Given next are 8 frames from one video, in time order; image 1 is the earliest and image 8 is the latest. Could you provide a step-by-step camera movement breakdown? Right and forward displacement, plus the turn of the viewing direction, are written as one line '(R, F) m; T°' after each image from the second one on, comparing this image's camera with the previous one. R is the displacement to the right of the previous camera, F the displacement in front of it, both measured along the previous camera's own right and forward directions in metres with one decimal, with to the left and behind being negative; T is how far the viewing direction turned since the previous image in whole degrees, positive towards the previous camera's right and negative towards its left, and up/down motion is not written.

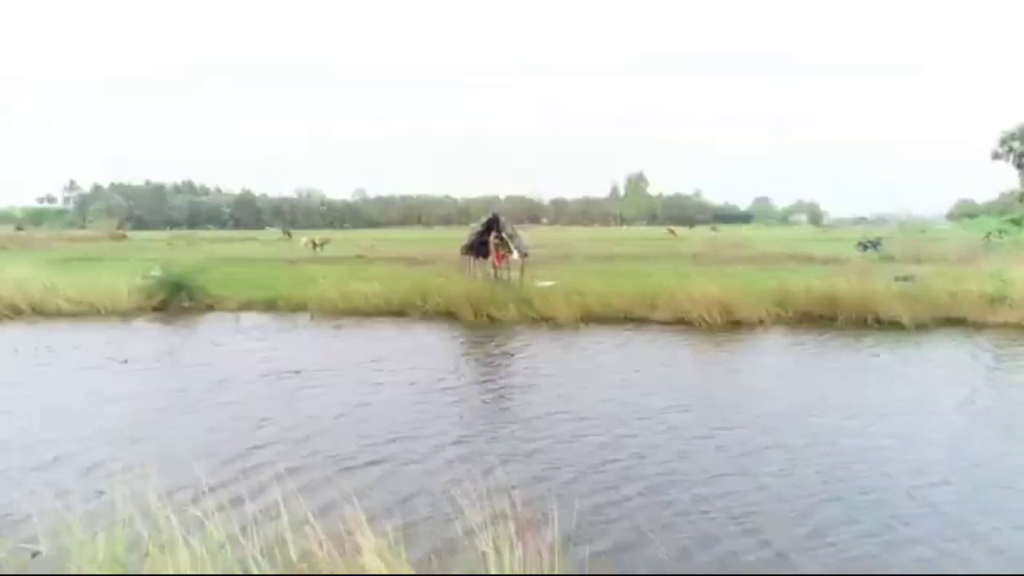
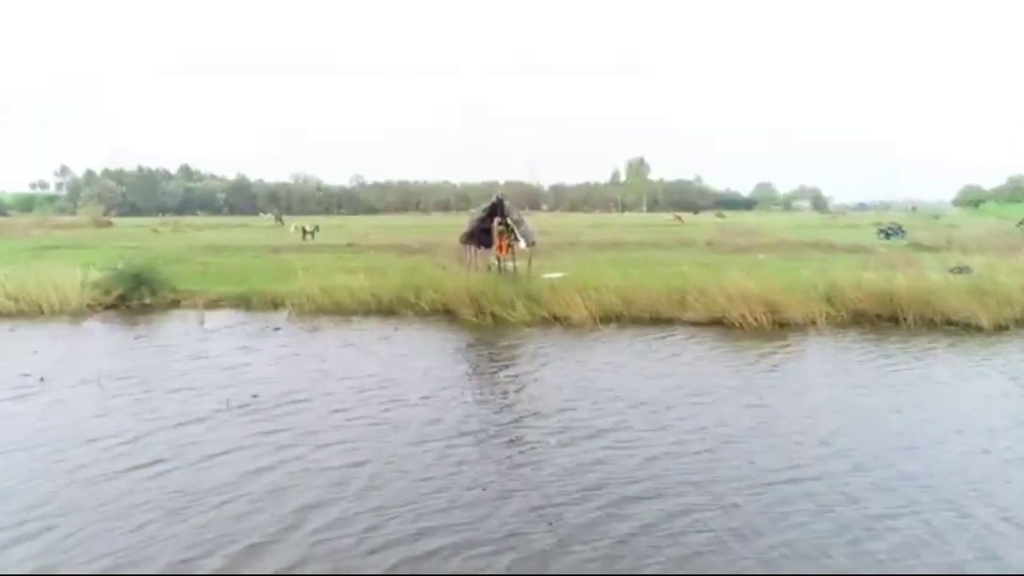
(-0.3, +3.7) m; 0°
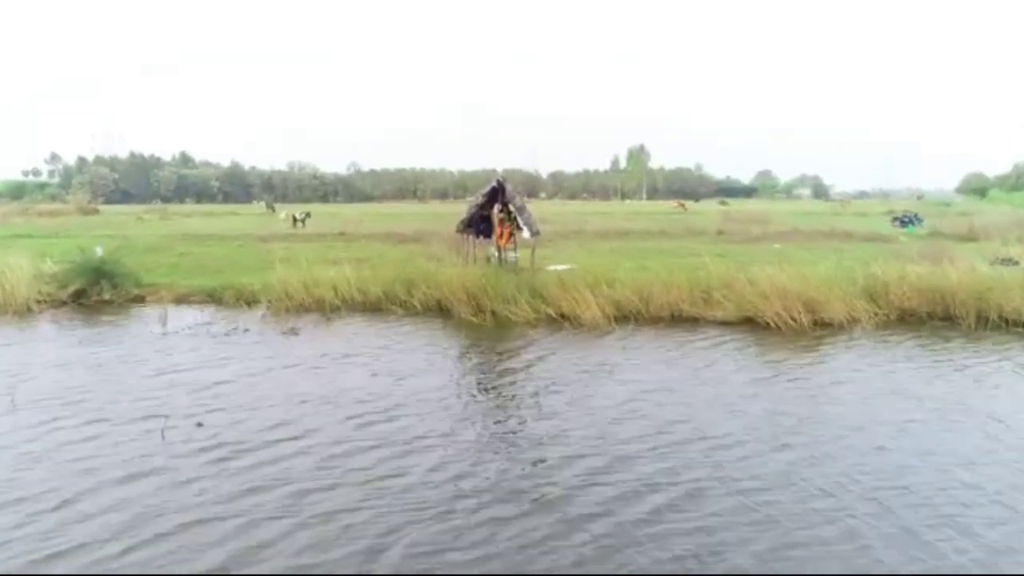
(-0.1, +2.7) m; 0°
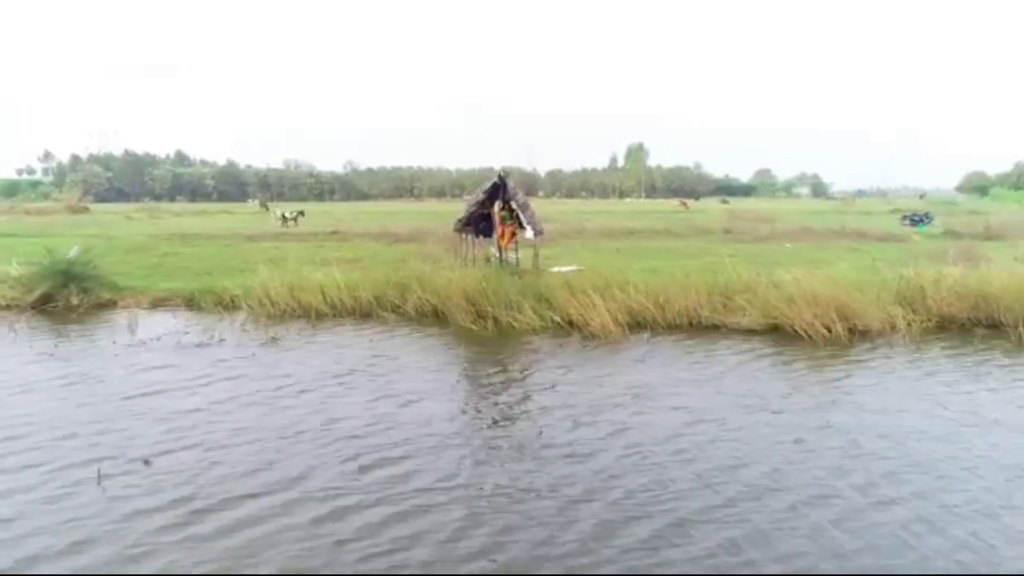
(-0.1, +1.8) m; 0°
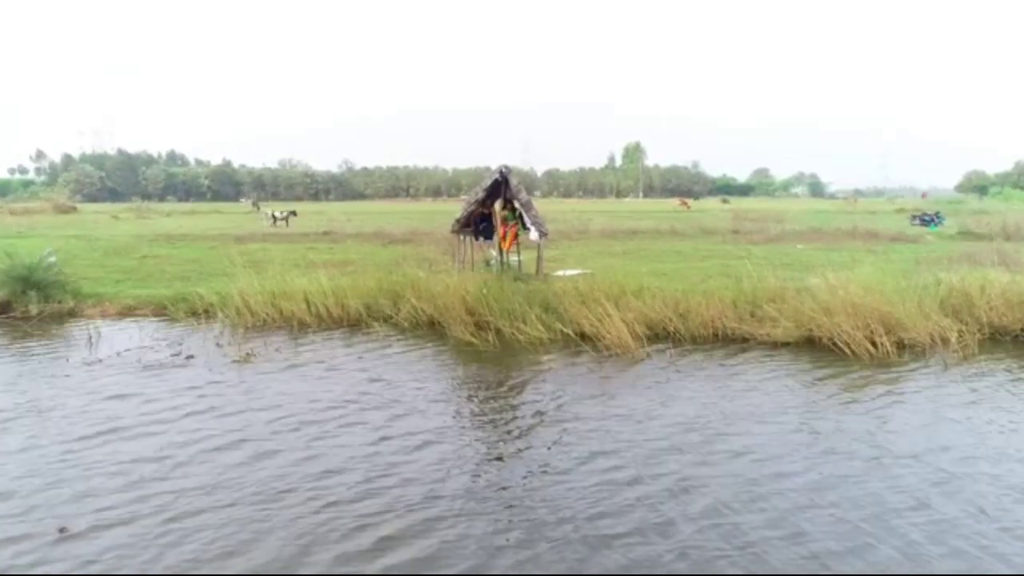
(-0.2, +1.9) m; 0°
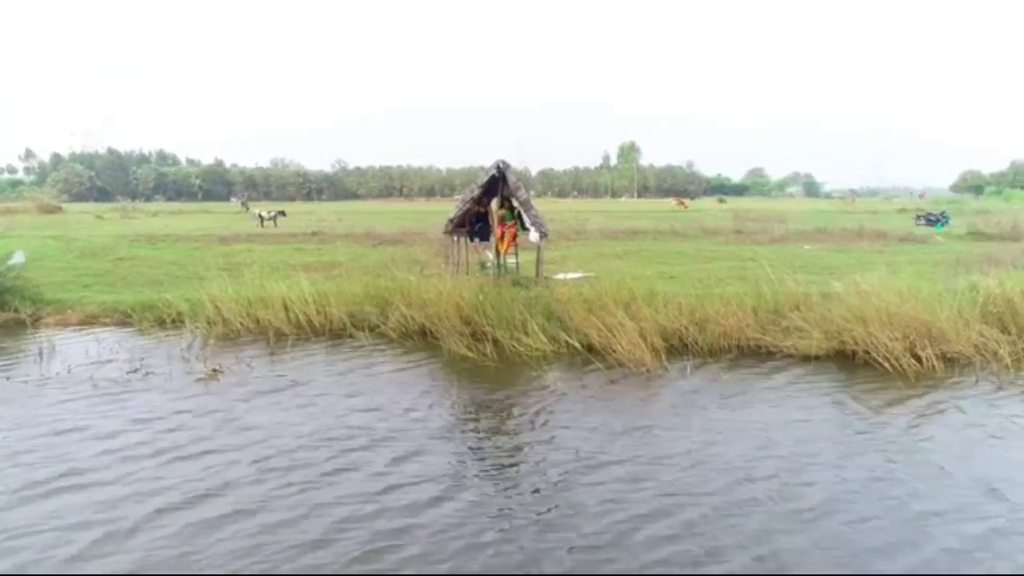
(-0.1, +1.6) m; 0°
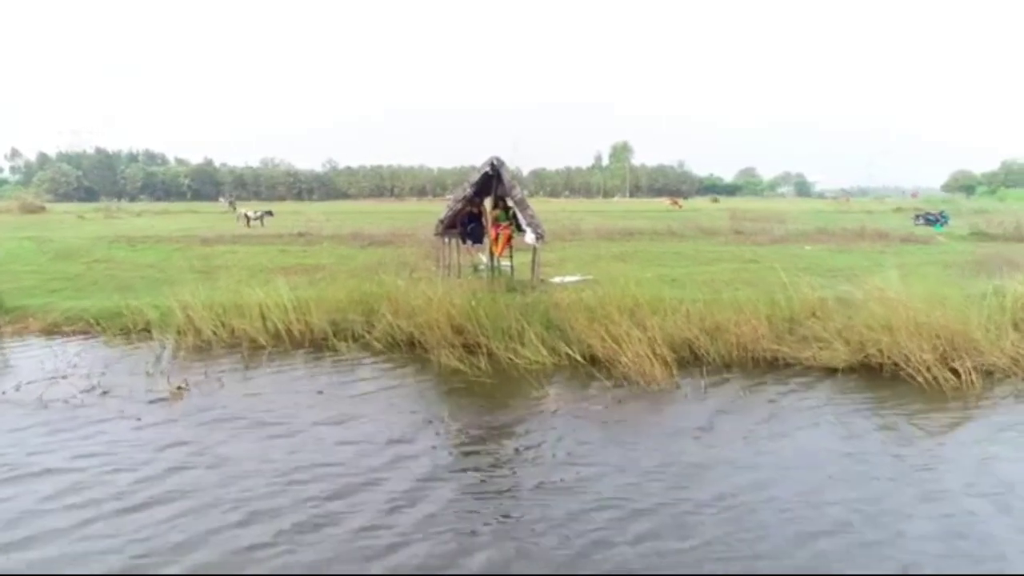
(-0.1, +1.2) m; +1°
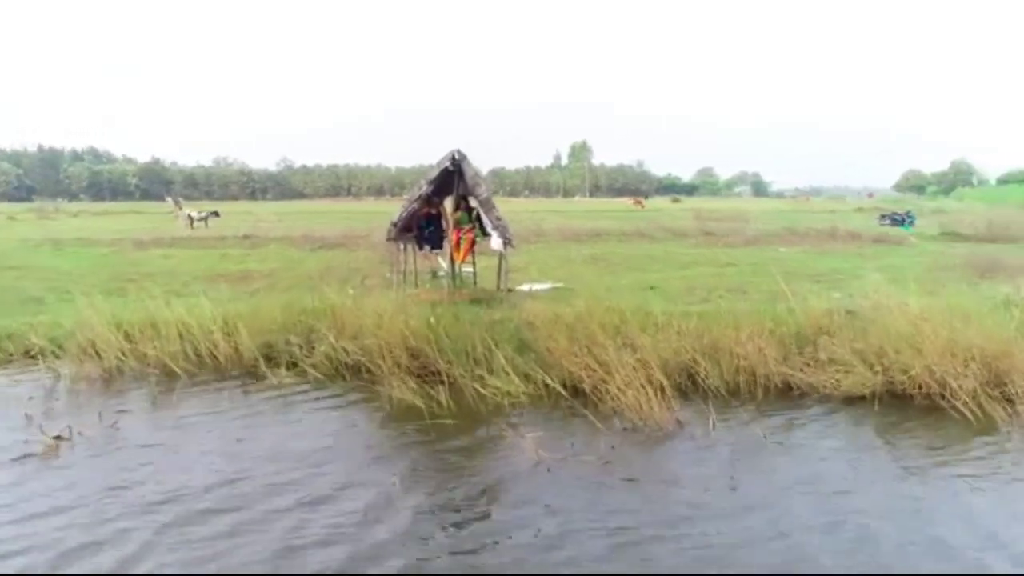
(-0.1, +2.2) m; +3°
